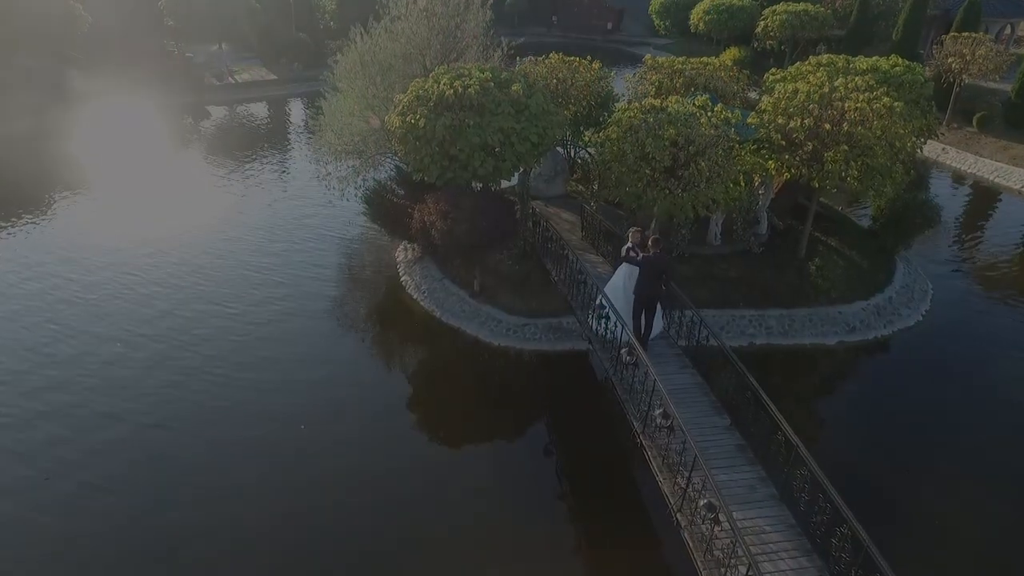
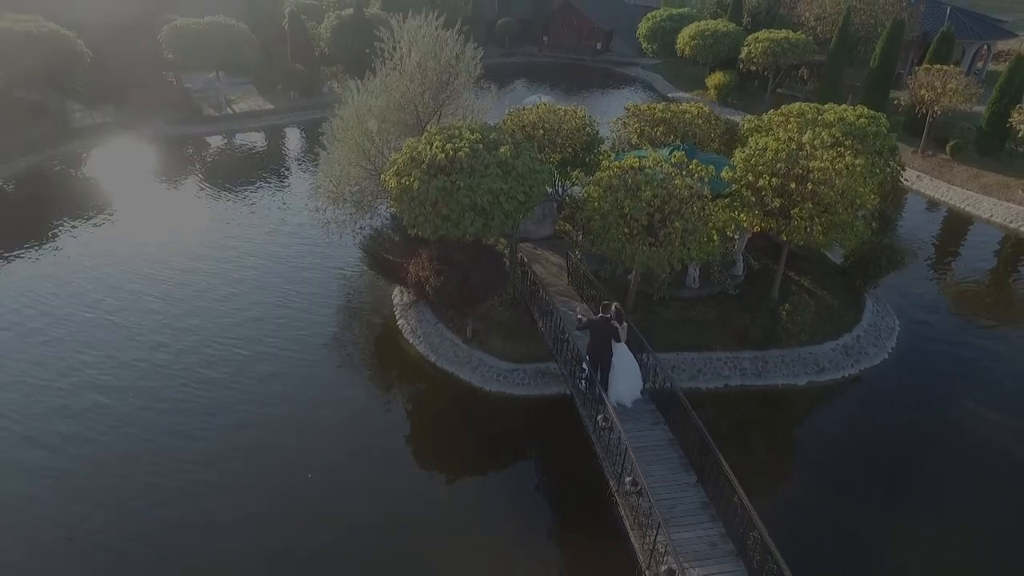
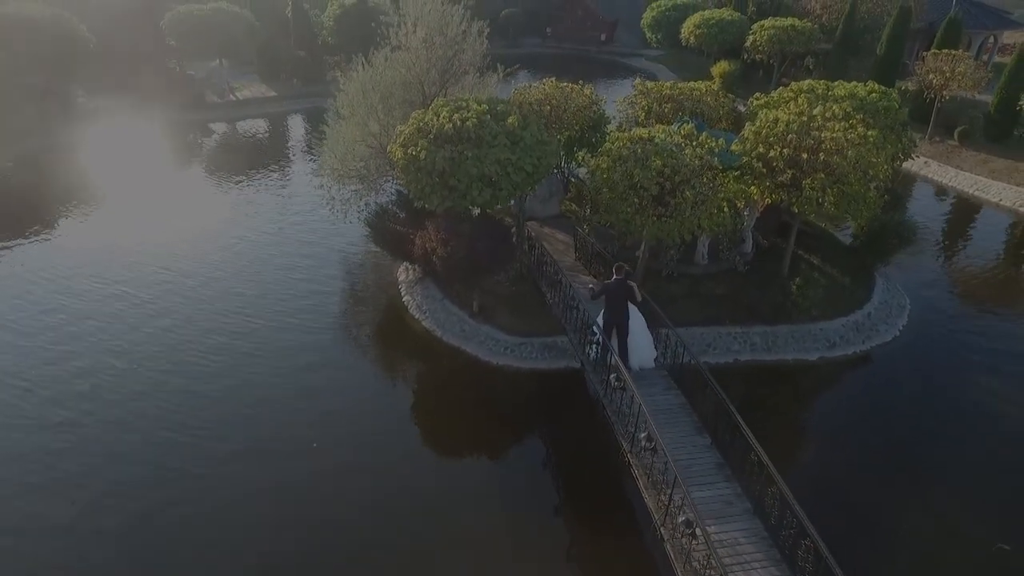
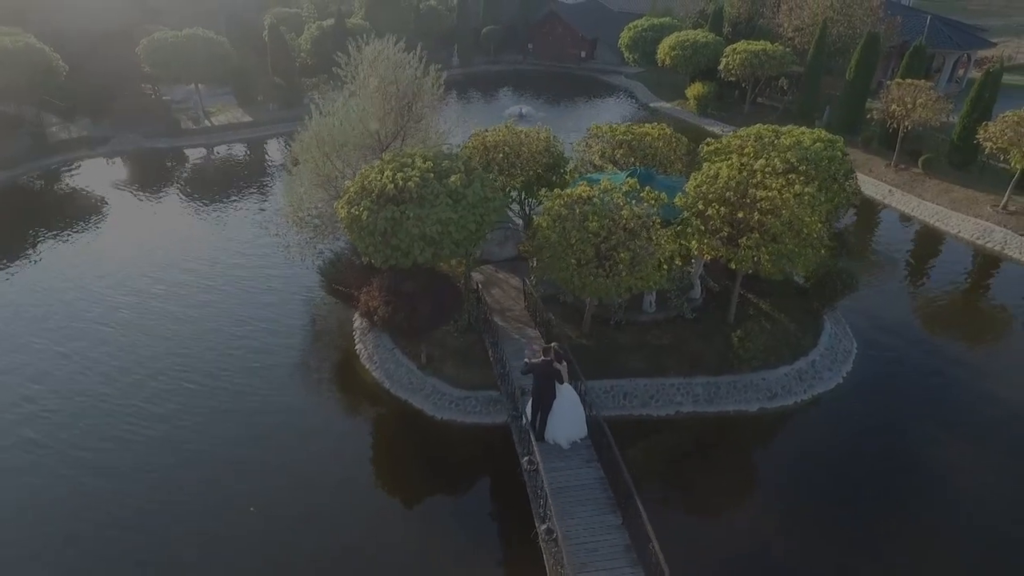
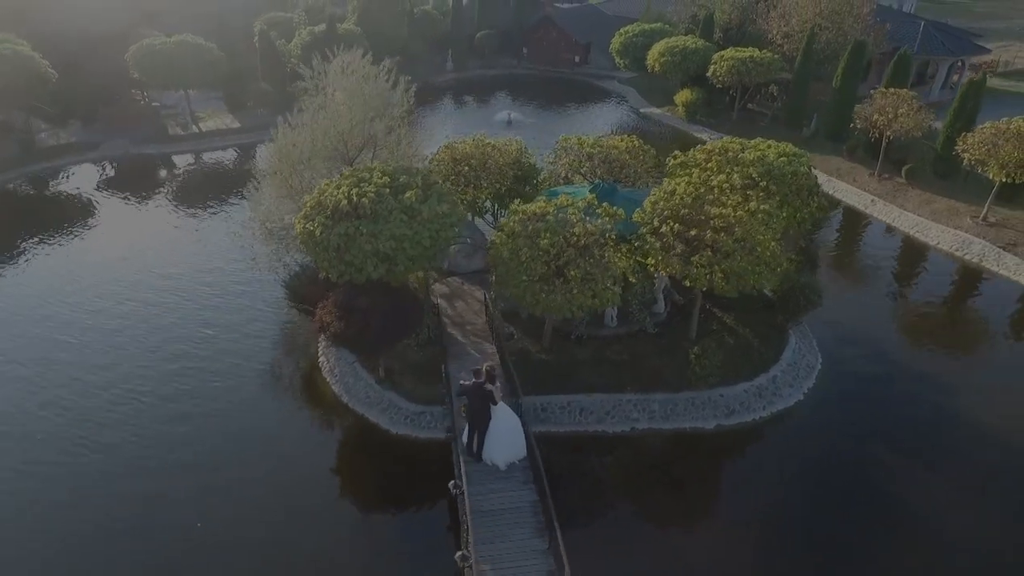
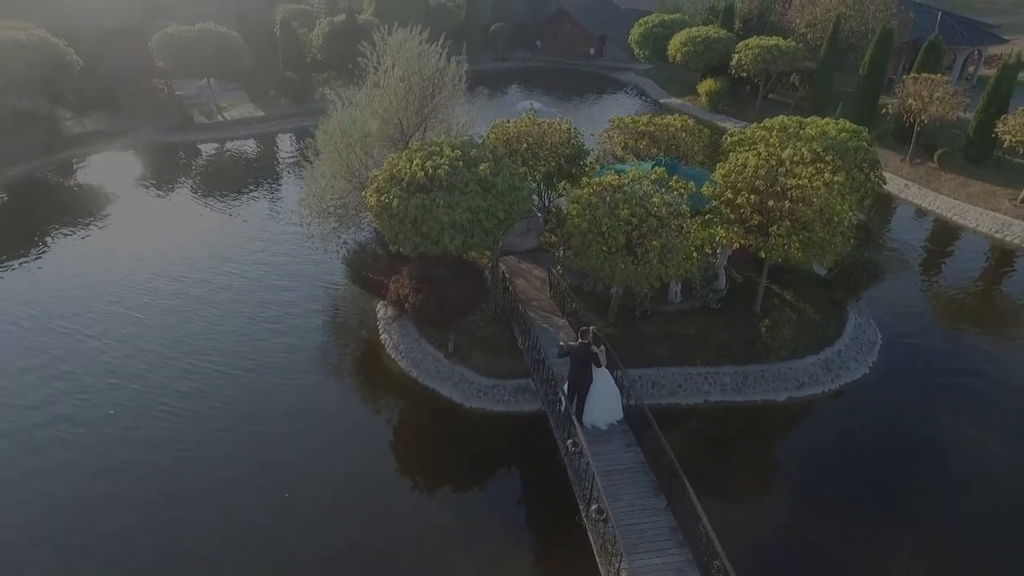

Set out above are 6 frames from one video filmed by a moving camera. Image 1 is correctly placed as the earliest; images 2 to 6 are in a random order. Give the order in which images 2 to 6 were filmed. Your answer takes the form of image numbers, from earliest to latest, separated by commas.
3, 2, 6, 4, 5
